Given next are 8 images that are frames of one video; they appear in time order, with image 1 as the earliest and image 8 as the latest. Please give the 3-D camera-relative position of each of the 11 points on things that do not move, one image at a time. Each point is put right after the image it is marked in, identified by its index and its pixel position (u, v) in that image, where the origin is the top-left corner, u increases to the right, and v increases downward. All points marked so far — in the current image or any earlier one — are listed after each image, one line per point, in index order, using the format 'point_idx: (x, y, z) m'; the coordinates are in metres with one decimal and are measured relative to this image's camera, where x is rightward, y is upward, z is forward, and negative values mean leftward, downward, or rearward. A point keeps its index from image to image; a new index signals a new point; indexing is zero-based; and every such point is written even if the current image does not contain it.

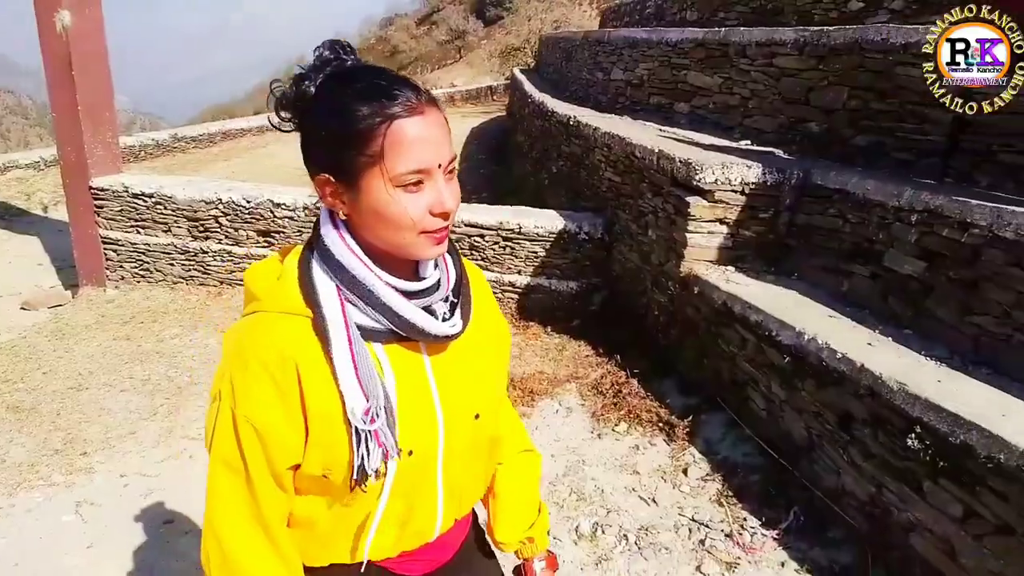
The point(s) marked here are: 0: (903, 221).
0: (+1.7, +0.3, +3.2) m
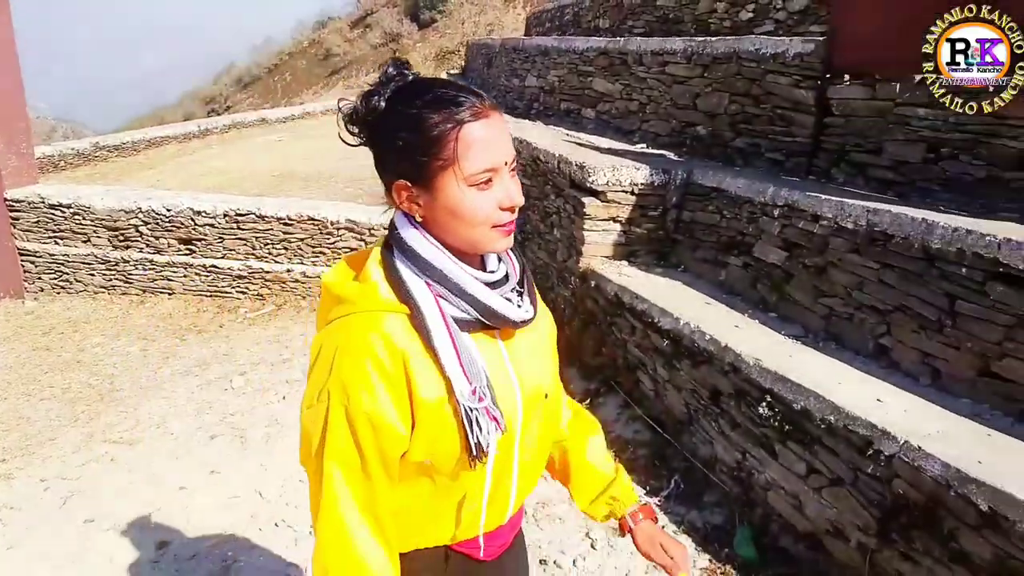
0: (+1.2, +0.3, +3.5) m
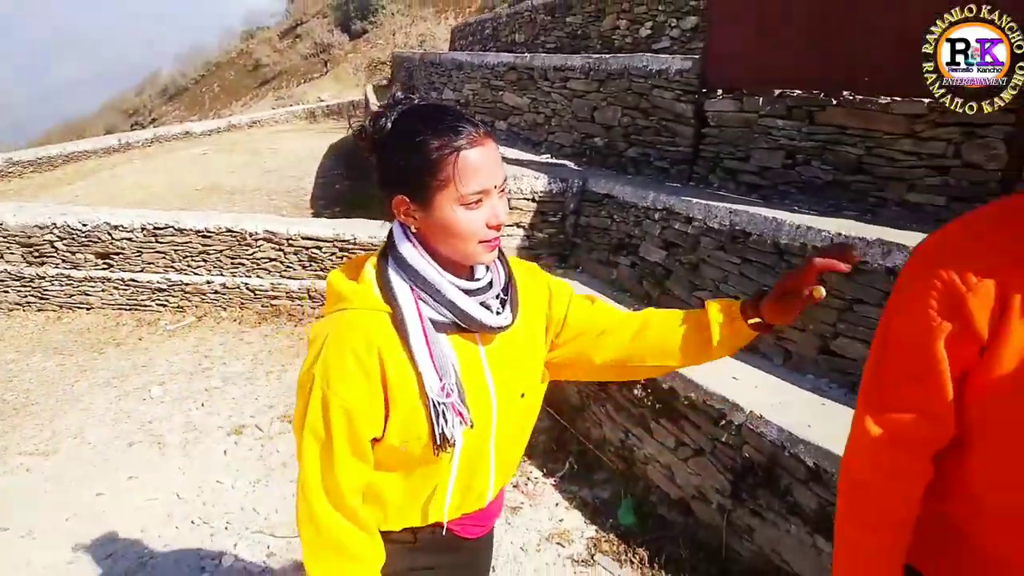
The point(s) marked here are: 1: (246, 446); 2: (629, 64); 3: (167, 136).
0: (+0.7, +0.4, +3.9) m
1: (-1.4, -0.8, +3.9) m
2: (+0.7, +1.4, +4.7) m
3: (-6.9, +3.0, +14.8) m
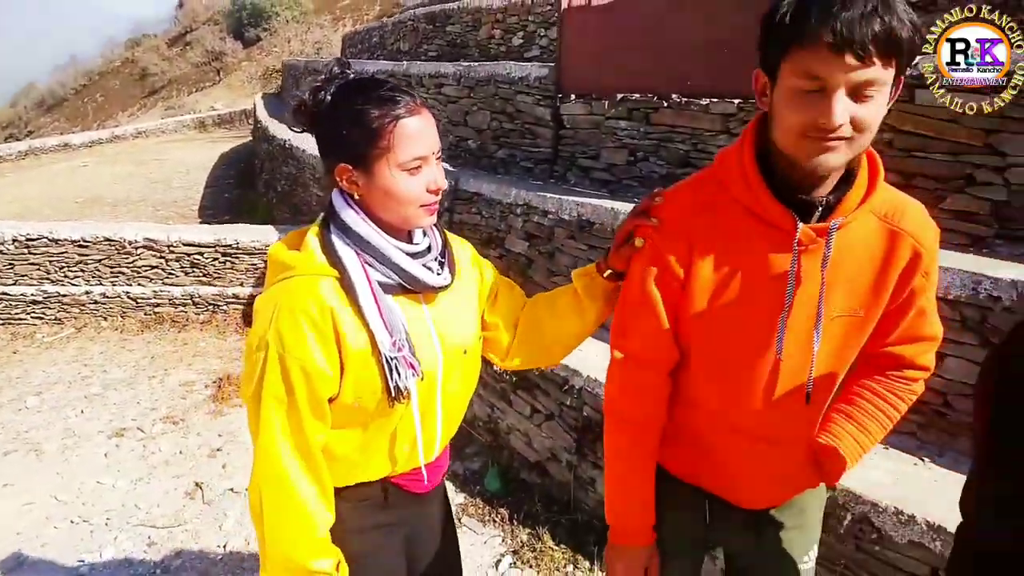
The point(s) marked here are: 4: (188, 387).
0: (0.0, +0.4, +4.2) m
1: (-2.1, -0.9, +4.0) m
2: (-0.1, +1.5, +5.0) m
3: (-8.9, +2.7, +14.1) m
4: (-2.0, -0.6, +4.7) m
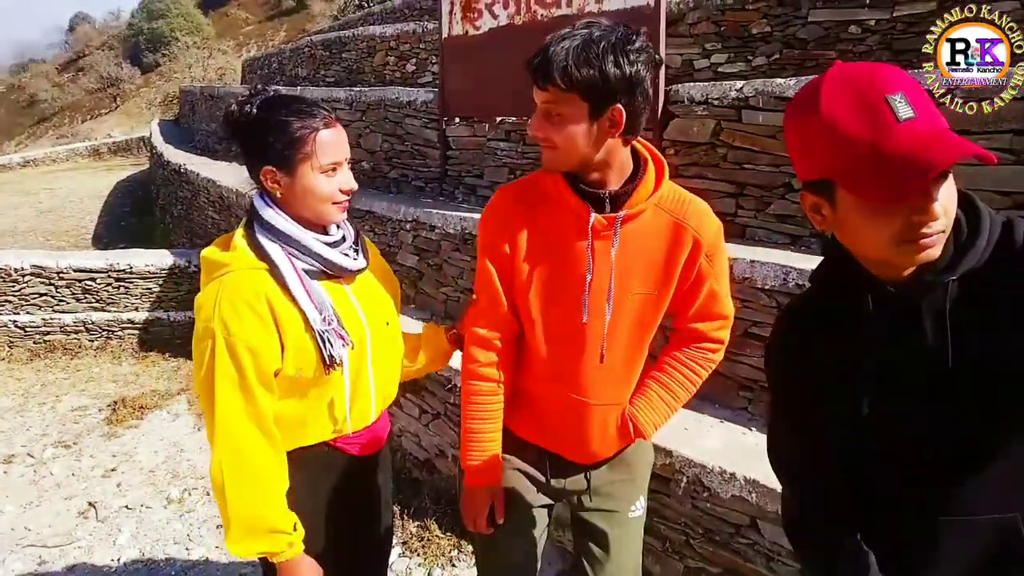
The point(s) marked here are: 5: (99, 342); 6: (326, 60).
0: (-0.7, +0.4, +4.4) m
1: (-2.7, -1.0, +4.0) m
2: (-0.9, +1.4, +5.3) m
3: (-10.7, +2.0, +13.3) m
4: (-2.7, -0.8, +4.6) m
5: (-3.1, -0.4, +5.6) m
6: (-2.1, +2.6, +8.4) m
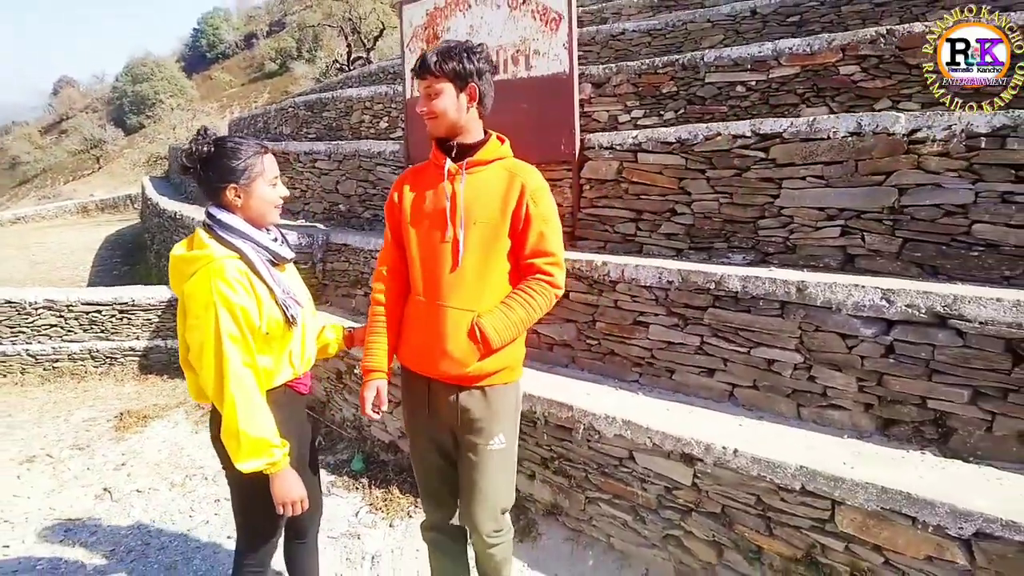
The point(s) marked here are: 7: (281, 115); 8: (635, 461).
0: (-1.0, +0.2, +5.2) m
1: (-3.0, -1.1, +4.6) m
2: (-1.3, +1.2, +6.1) m
3: (-11.3, +1.0, +14.0) m
4: (-3.0, -1.0, +5.3) m
5: (-3.5, -0.7, +6.3) m
6: (-2.6, +2.1, +9.3) m
7: (-3.3, +2.4, +10.4) m
8: (+0.5, -0.7, +3.0) m
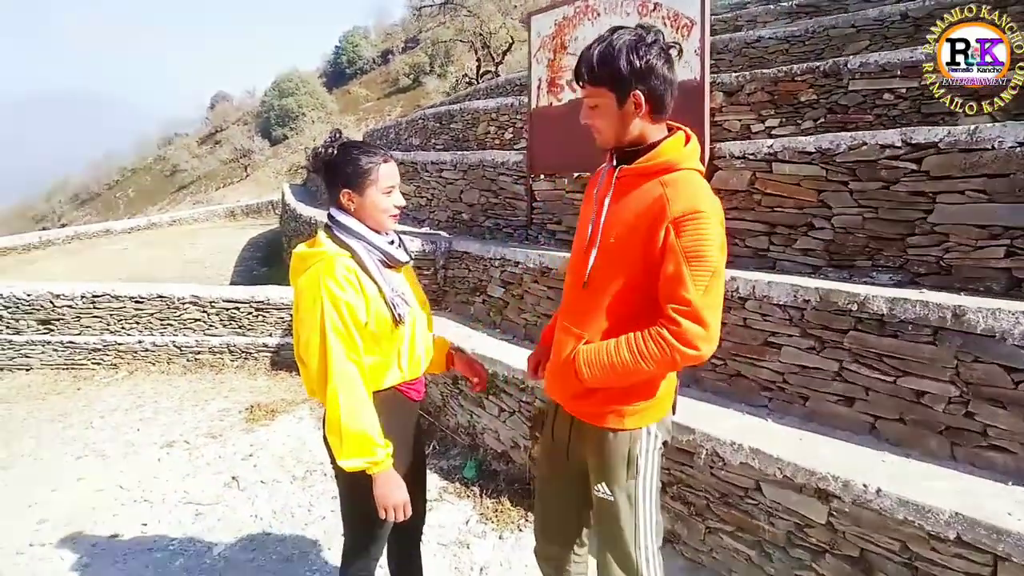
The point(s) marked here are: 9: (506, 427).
0: (-0.1, +0.2, +5.2) m
1: (-2.2, -1.1, +4.9) m
2: (-0.2, +1.1, +6.2) m
3: (-8.9, +1.2, +15.5) m
4: (-2.2, -0.9, +5.6) m
5: (-2.5, -0.7, +6.7) m
6: (-1.0, +2.1, +9.6) m
7: (-1.5, +2.3, +10.8) m
8: (+0.9, -0.8, +2.8) m
9: (0.0, -0.8, +4.1) m
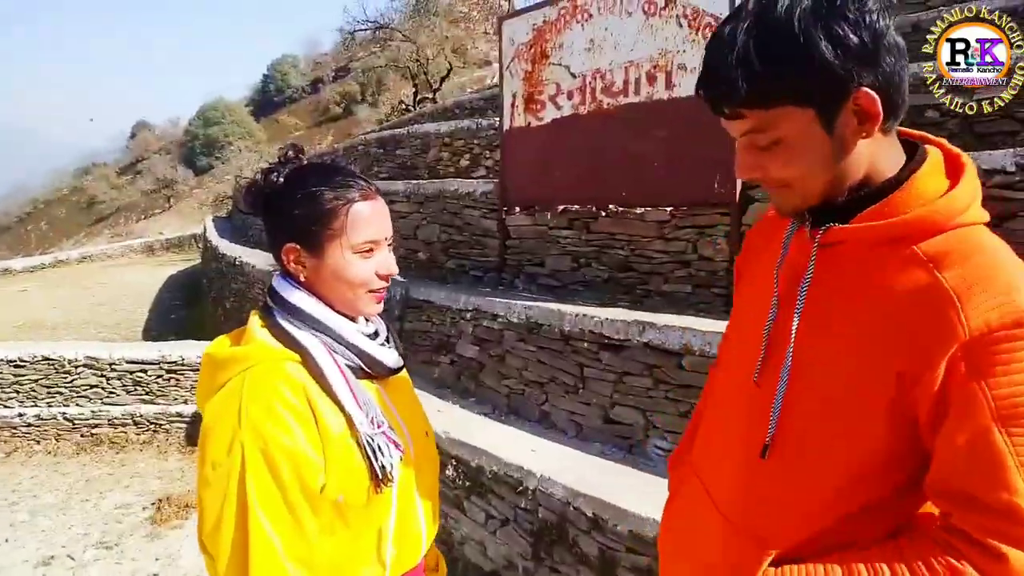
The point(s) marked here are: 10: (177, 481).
0: (-0.3, -0.2, +4.3) m
1: (-2.3, -1.5, +3.8) m
2: (-0.5, +0.7, +5.3) m
3: (-9.9, +0.3, +13.8) m
4: (-2.3, -1.3, +4.4) m
5: (-2.7, -1.1, +5.5) m
6: (-1.5, +1.5, +8.6) m
7: (-2.1, +1.8, +9.8) m
8: (+1.0, -1.0, +1.9) m
9: (-0.1, -1.1, +3.1) m
10: (-2.2, -1.2, +4.8) m
